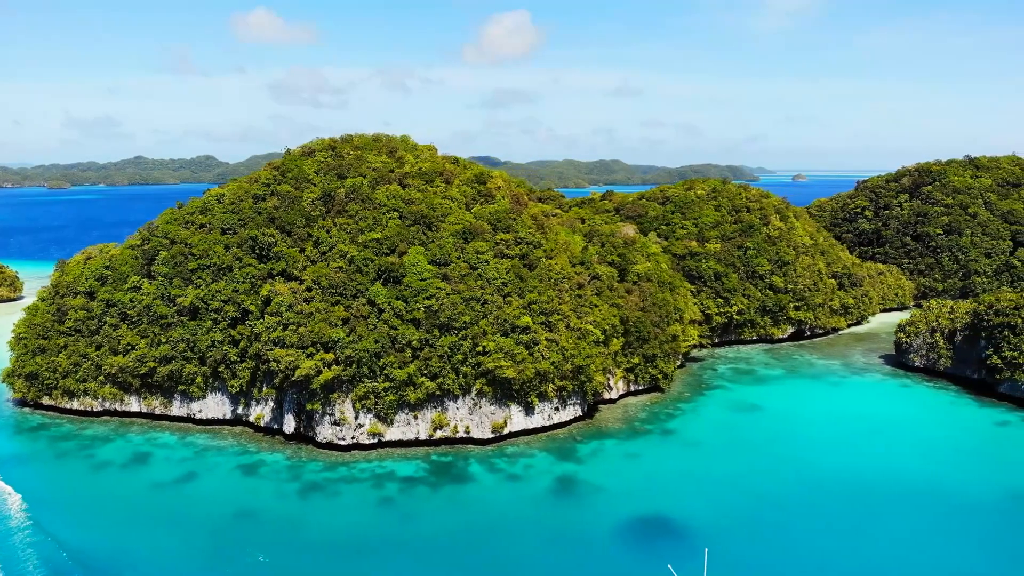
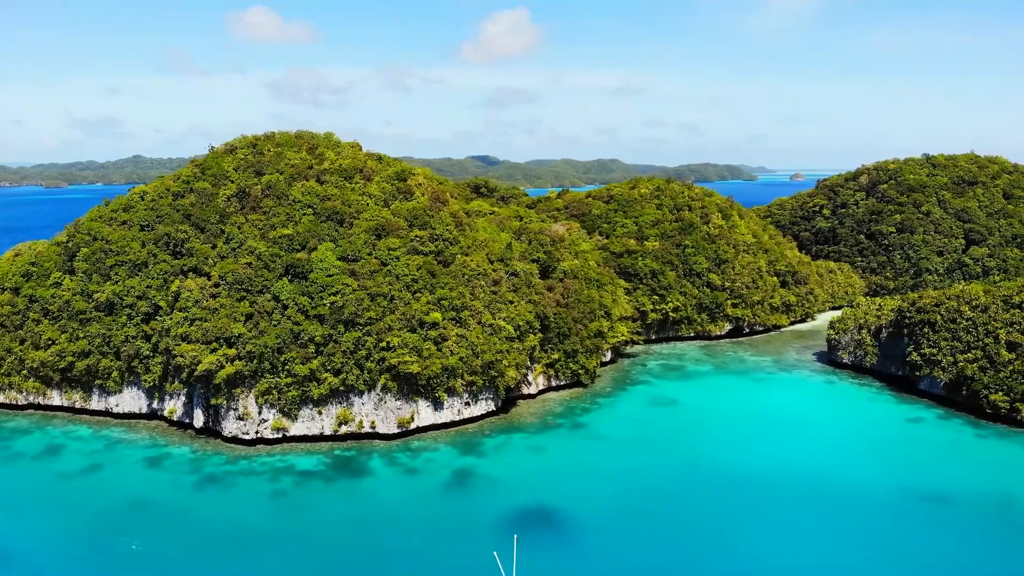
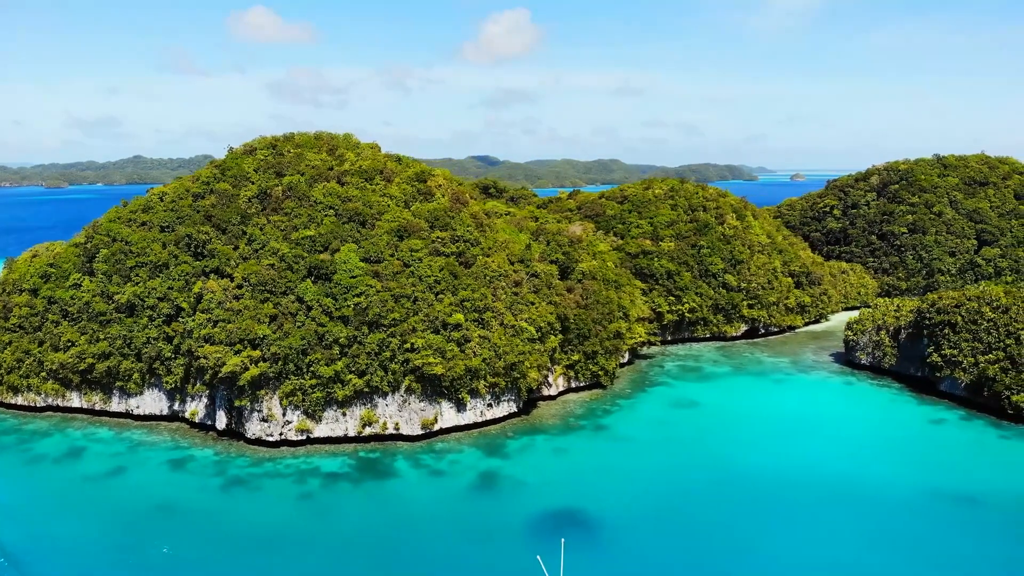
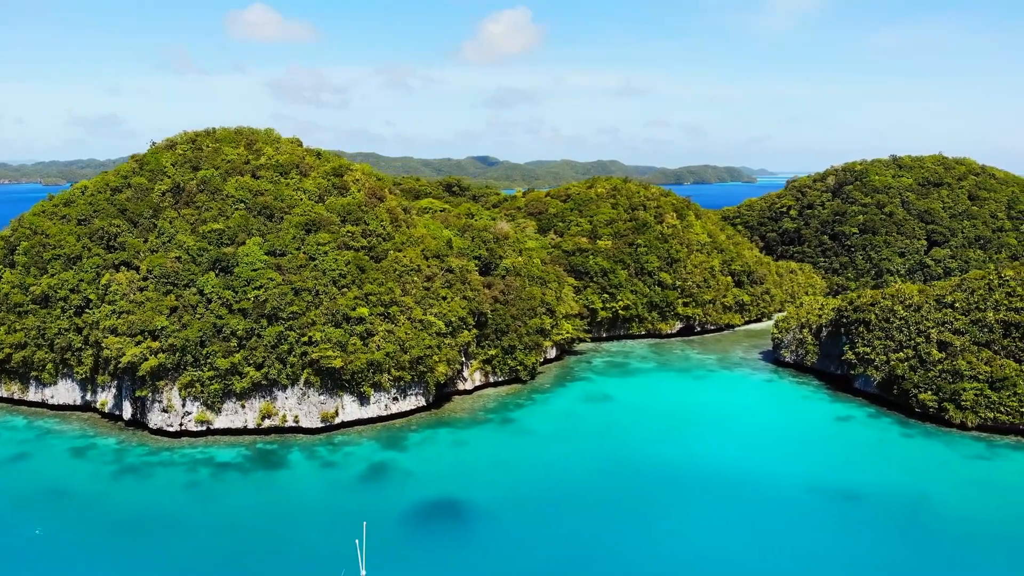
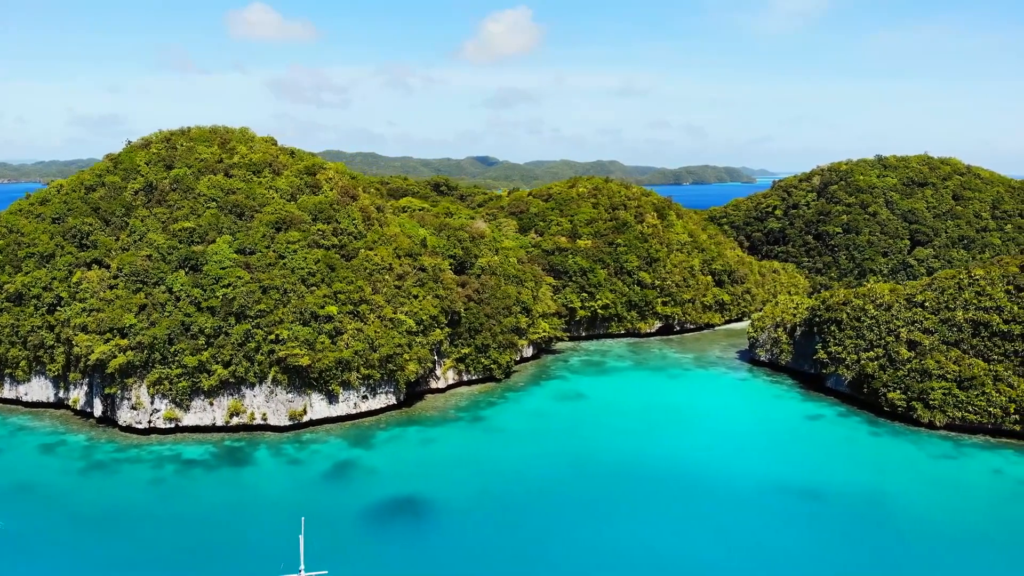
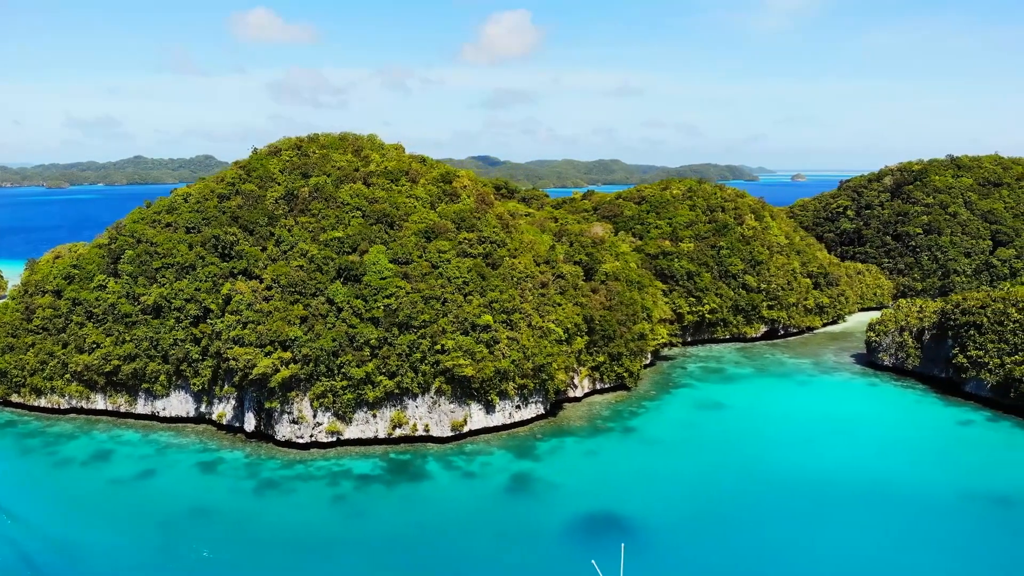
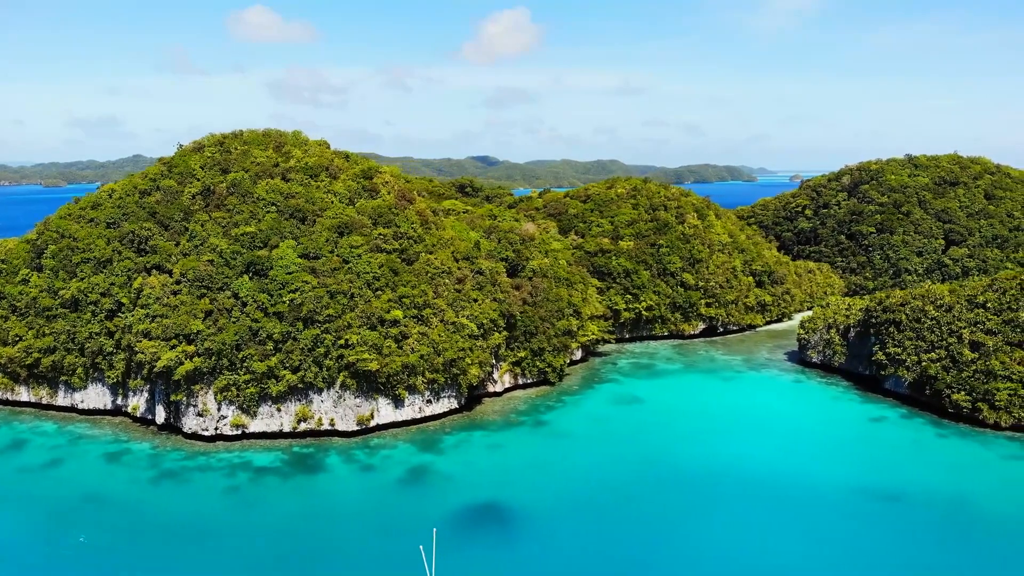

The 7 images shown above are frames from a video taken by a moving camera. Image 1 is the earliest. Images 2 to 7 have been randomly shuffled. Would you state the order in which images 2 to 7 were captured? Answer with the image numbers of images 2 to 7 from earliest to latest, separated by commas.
6, 3, 2, 7, 4, 5
